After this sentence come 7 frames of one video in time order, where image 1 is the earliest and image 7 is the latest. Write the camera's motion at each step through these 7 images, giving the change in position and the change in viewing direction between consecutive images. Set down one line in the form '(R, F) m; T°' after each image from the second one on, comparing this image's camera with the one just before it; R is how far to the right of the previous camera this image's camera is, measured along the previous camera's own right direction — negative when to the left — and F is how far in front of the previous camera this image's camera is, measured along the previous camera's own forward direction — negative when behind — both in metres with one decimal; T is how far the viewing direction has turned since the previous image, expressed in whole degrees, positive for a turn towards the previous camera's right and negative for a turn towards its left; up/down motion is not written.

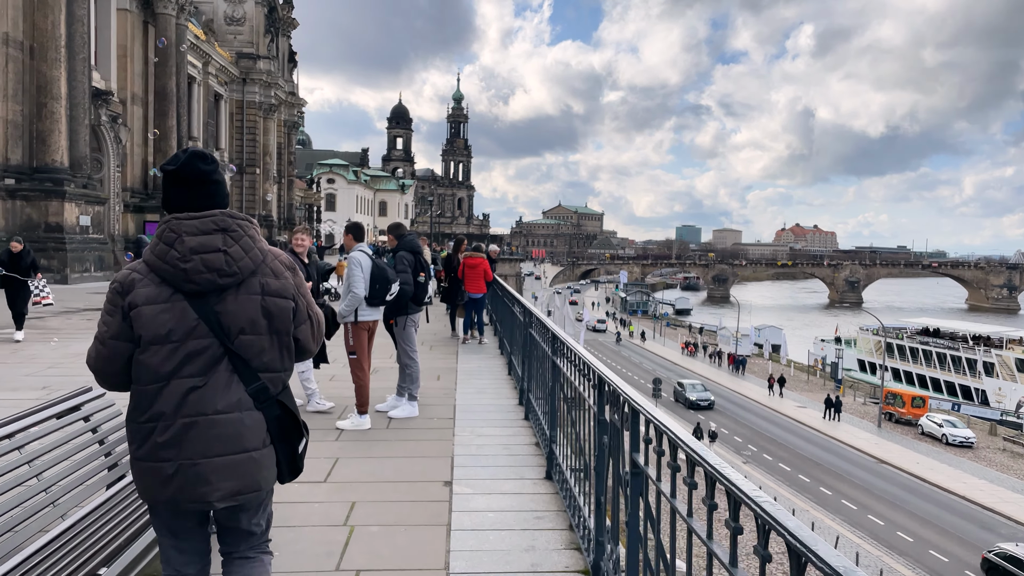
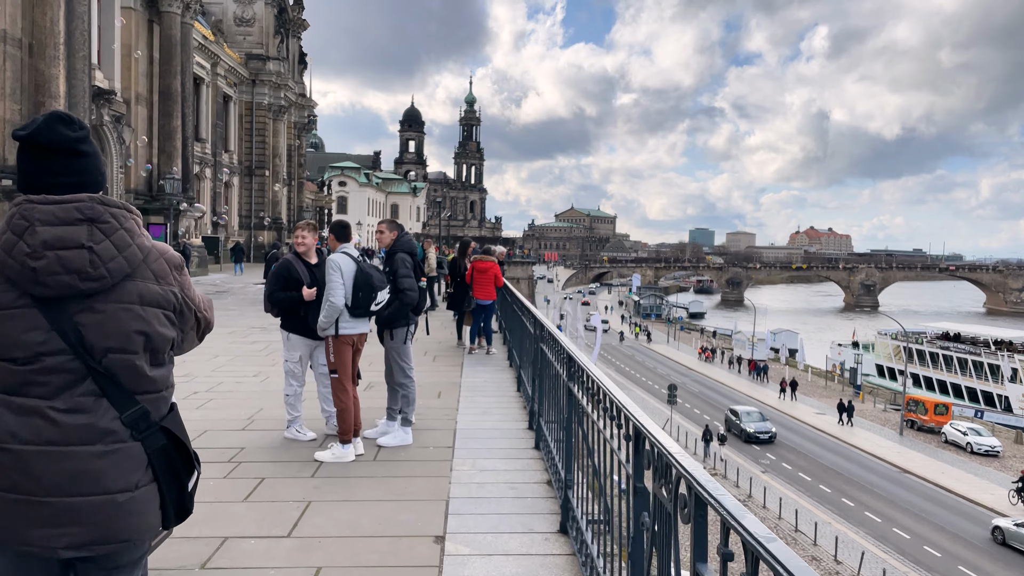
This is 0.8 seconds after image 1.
(0.0, +0.6) m; -1°
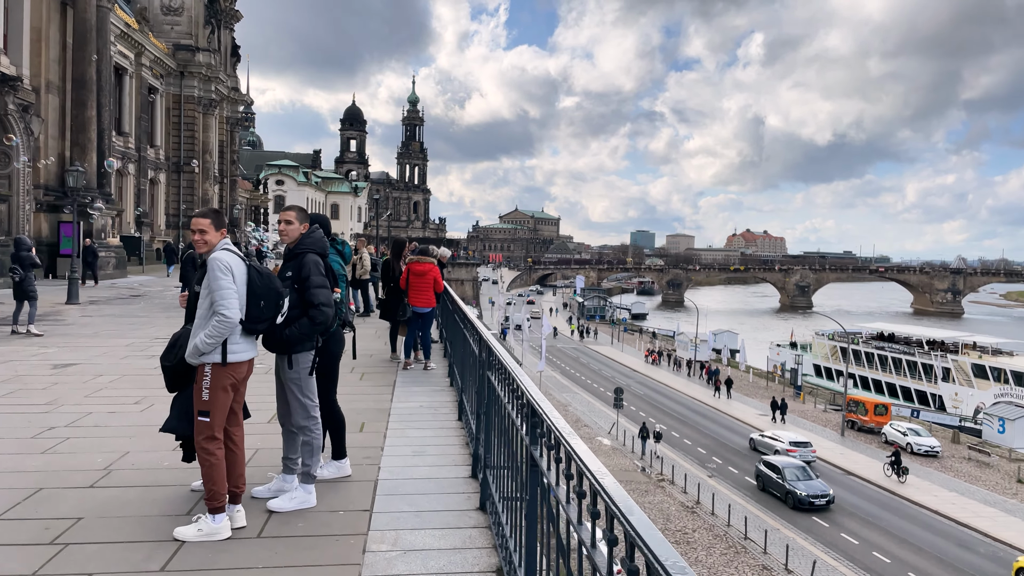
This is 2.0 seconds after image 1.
(0.0, +0.9) m; +4°
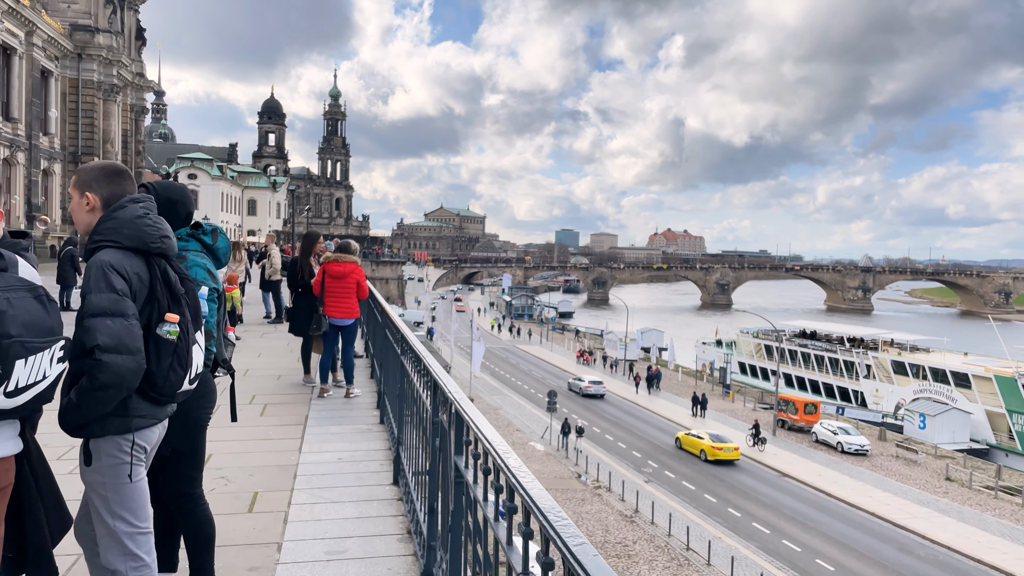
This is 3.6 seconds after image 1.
(-0.1, +1.3) m; +6°
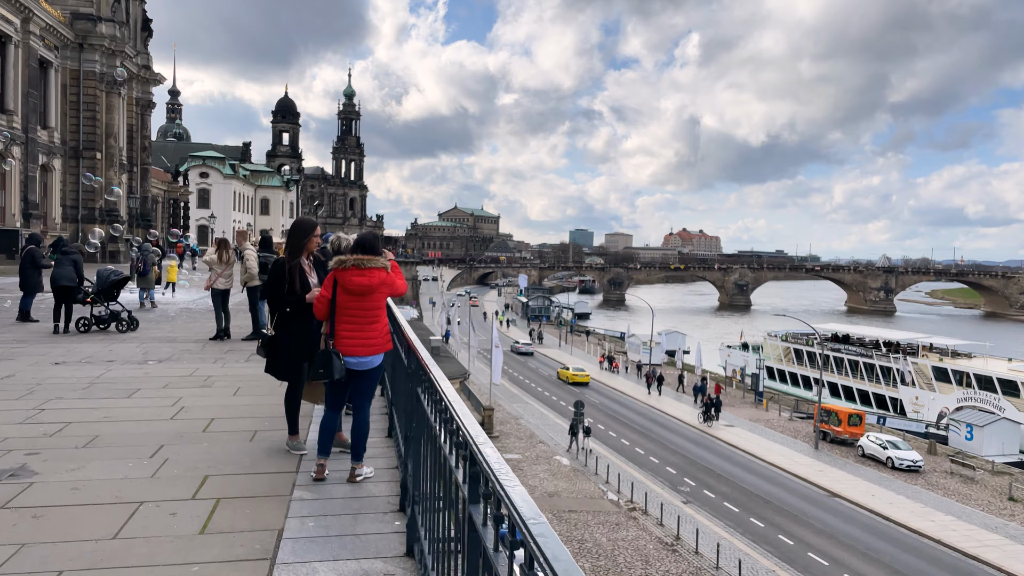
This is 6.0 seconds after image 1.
(-0.4, +2.0) m; -1°
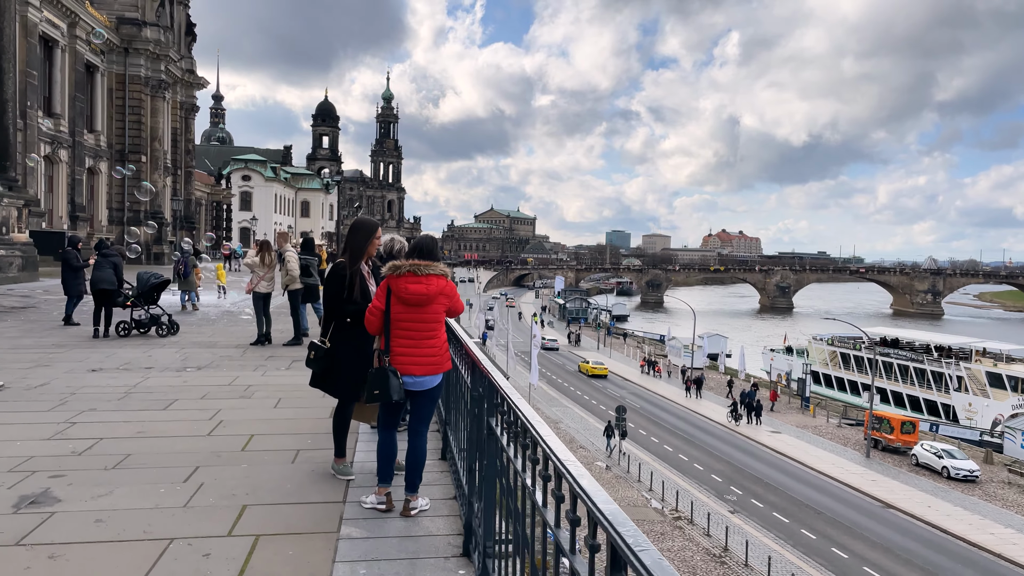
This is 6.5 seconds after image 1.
(-0.2, +0.4) m; -3°
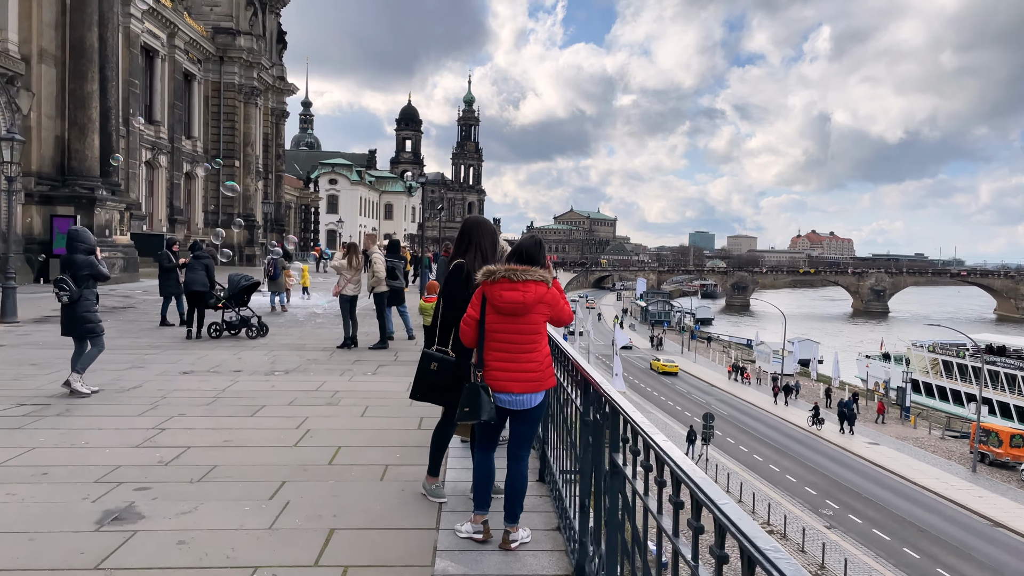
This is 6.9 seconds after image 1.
(-0.1, +0.3) m; -6°
